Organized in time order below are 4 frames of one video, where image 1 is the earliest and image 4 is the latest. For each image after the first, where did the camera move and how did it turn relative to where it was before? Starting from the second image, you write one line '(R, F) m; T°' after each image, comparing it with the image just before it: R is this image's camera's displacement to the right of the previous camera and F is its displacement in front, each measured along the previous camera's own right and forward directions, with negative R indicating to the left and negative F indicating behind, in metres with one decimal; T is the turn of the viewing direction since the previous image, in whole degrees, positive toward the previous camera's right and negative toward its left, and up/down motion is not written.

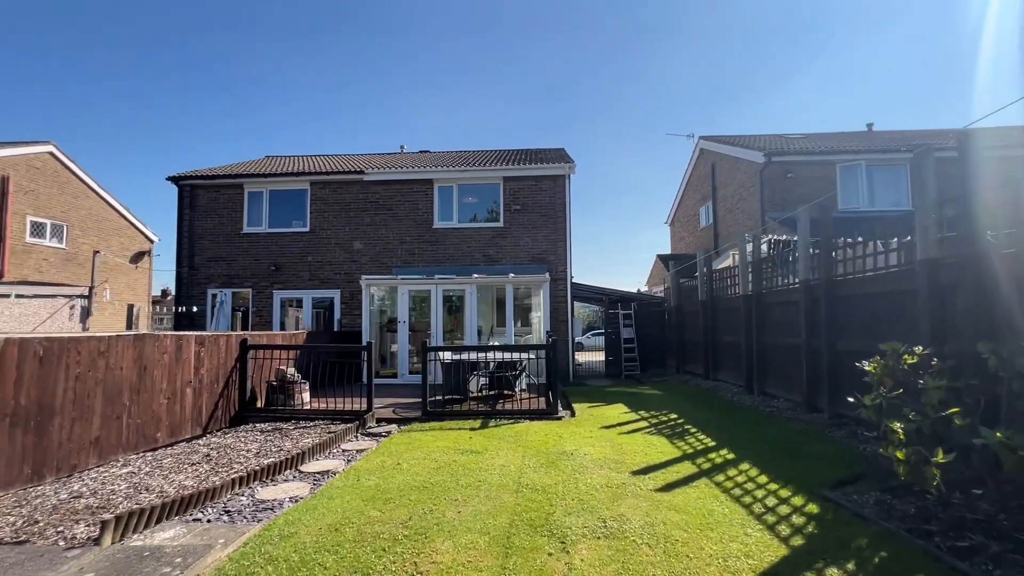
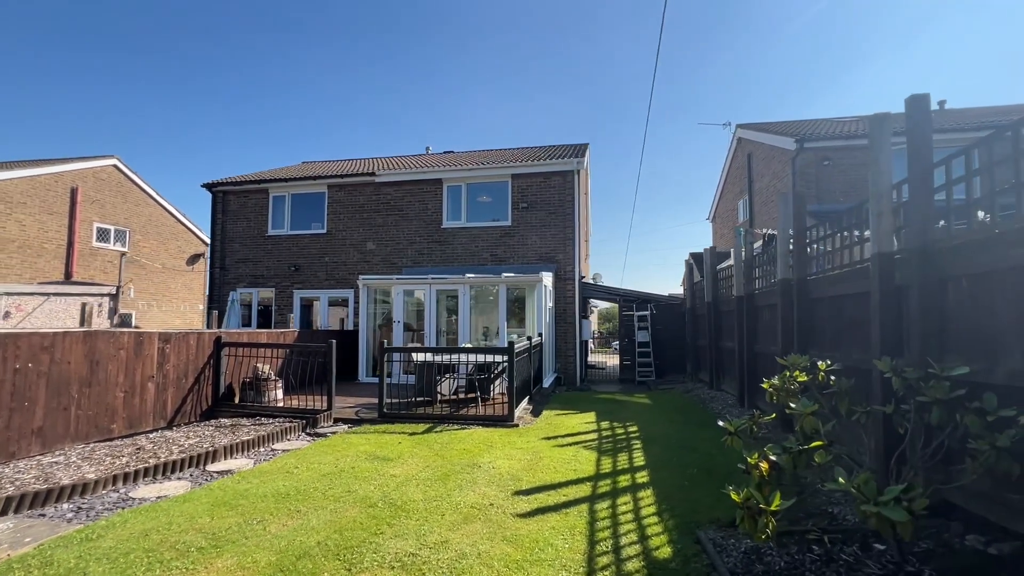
(+1.7, +0.5) m; -8°
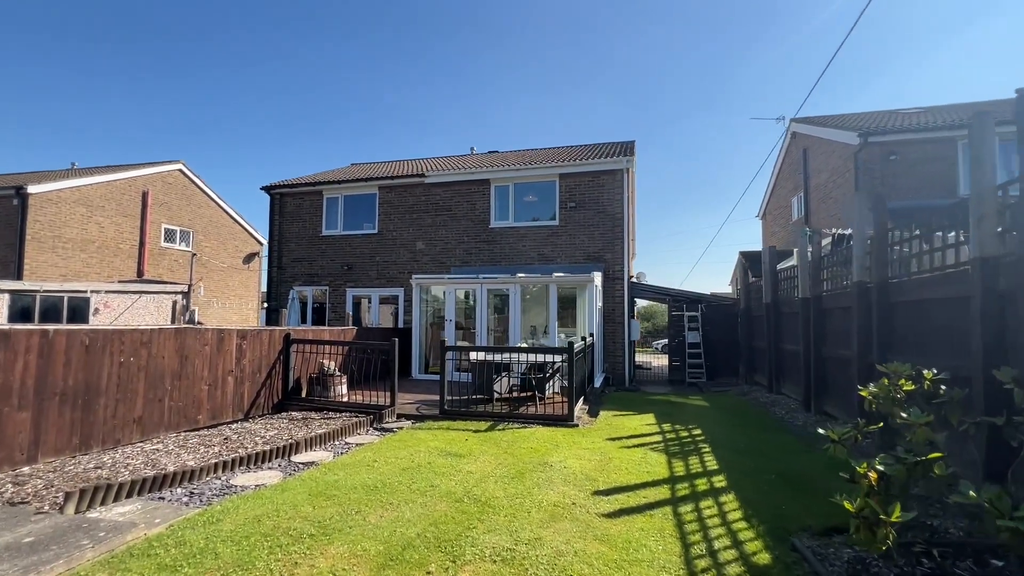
(-0.4, -0.1) m; -4°
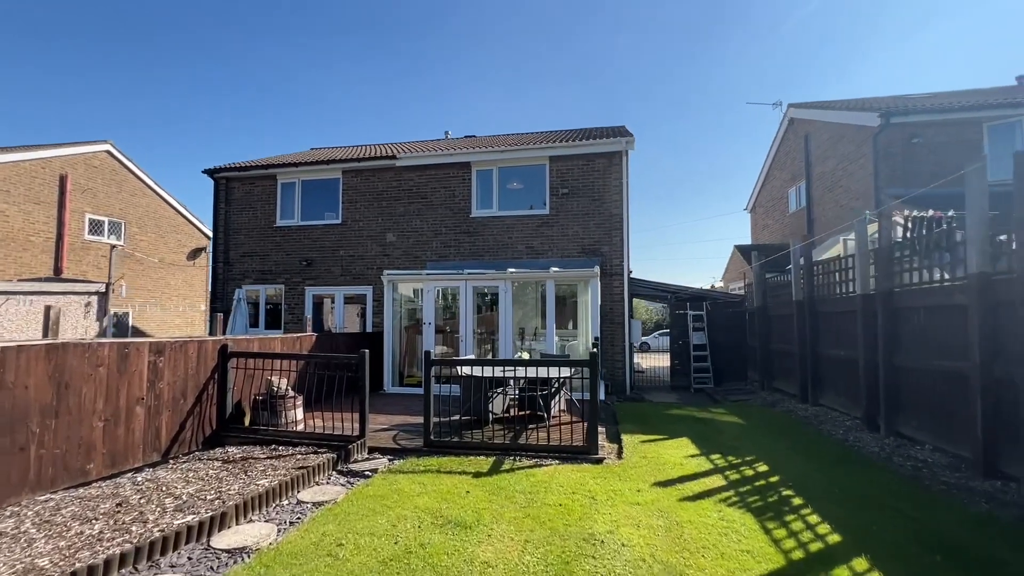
(-0.5, +1.6) m; +4°
